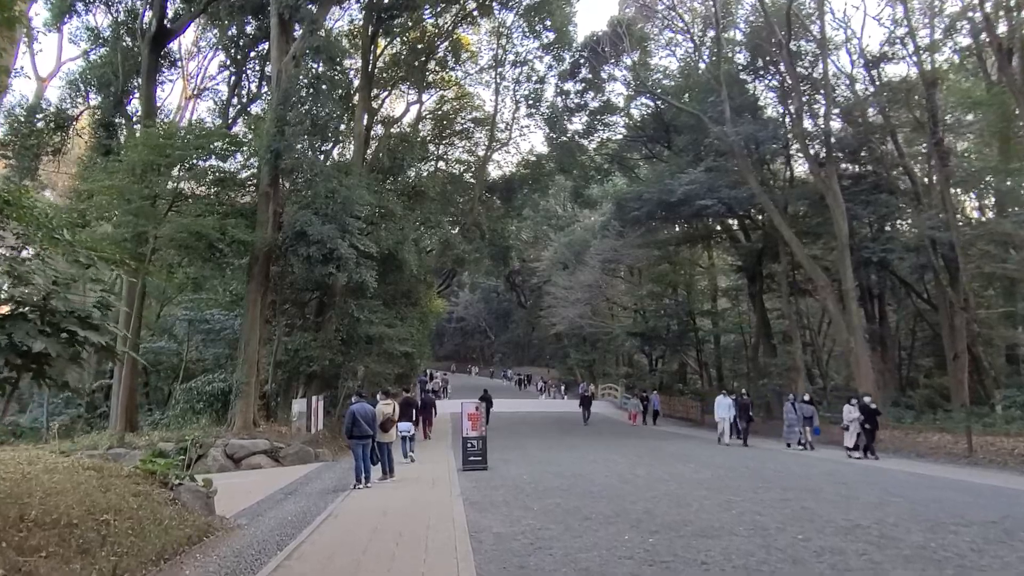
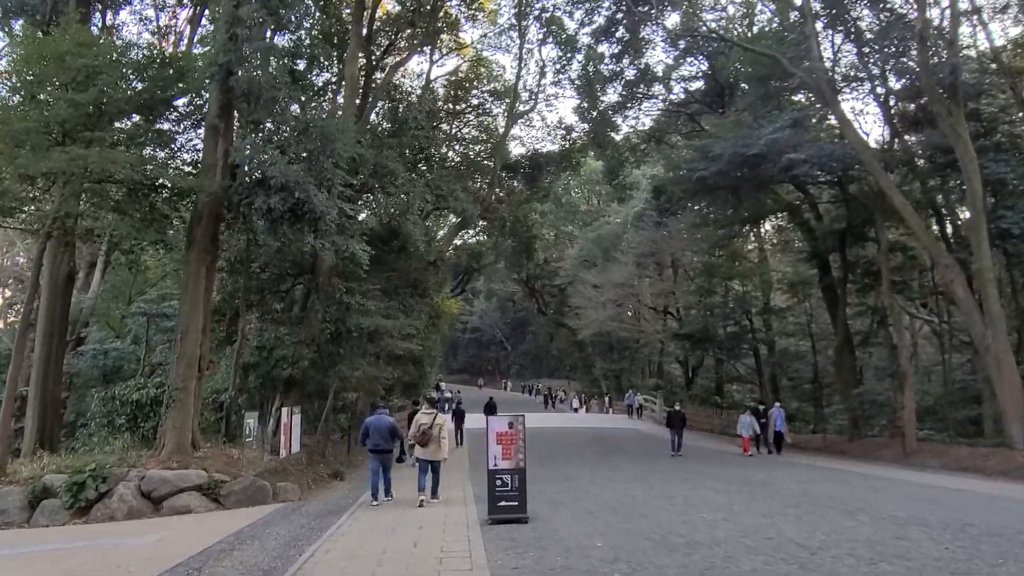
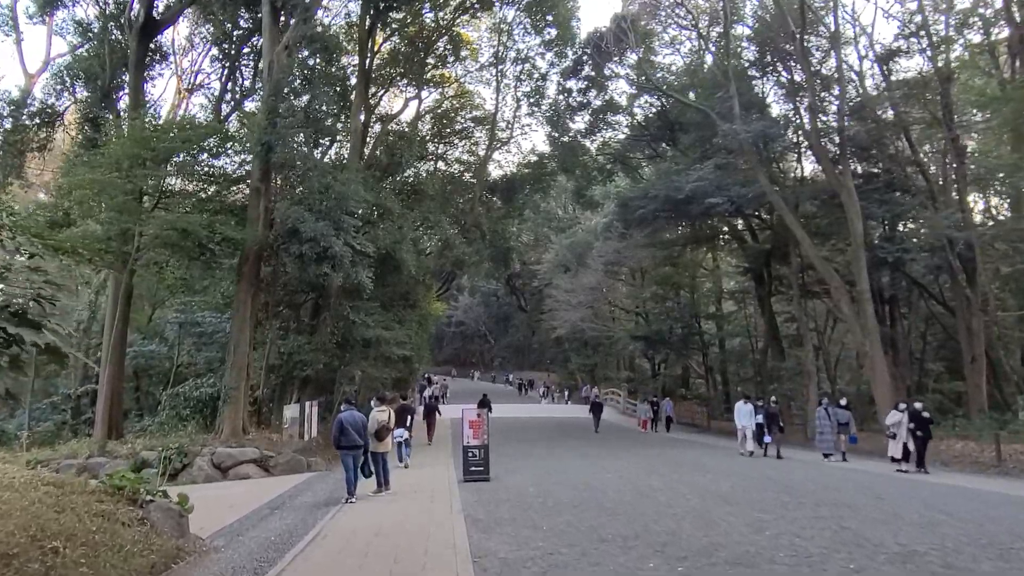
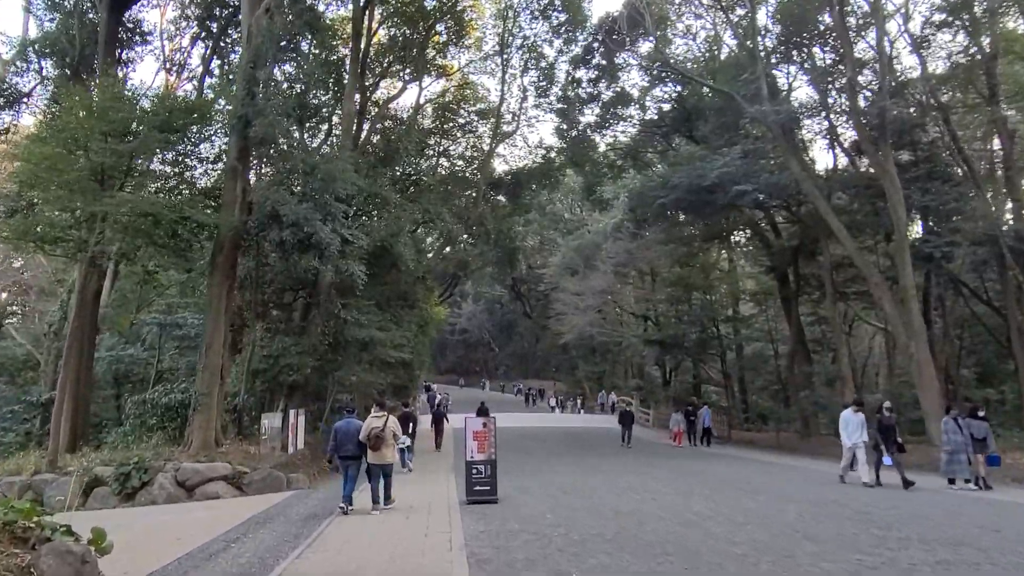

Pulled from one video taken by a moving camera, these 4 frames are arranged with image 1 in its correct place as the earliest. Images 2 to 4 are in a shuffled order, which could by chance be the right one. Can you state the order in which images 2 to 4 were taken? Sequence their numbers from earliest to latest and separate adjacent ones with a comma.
3, 4, 2
